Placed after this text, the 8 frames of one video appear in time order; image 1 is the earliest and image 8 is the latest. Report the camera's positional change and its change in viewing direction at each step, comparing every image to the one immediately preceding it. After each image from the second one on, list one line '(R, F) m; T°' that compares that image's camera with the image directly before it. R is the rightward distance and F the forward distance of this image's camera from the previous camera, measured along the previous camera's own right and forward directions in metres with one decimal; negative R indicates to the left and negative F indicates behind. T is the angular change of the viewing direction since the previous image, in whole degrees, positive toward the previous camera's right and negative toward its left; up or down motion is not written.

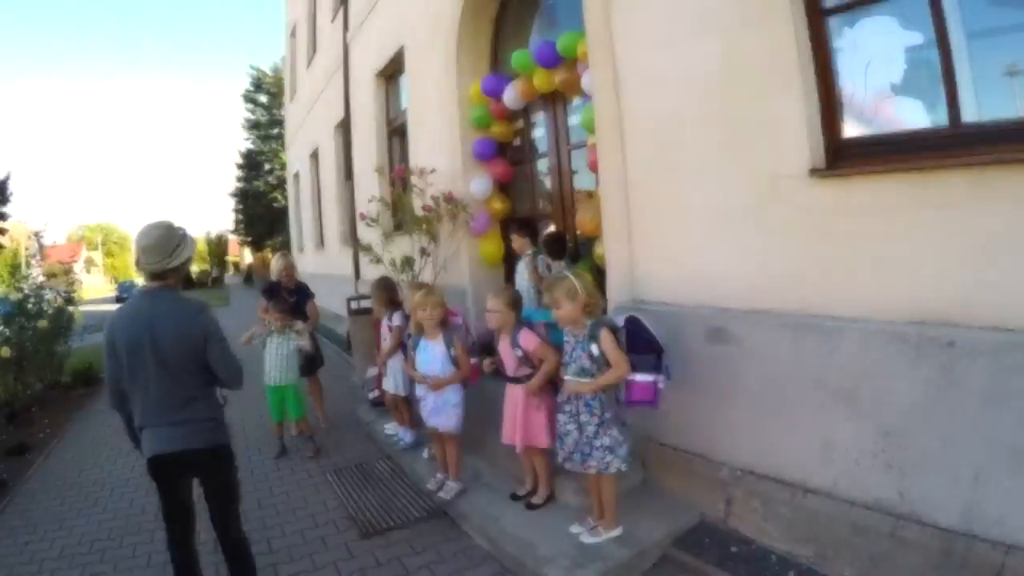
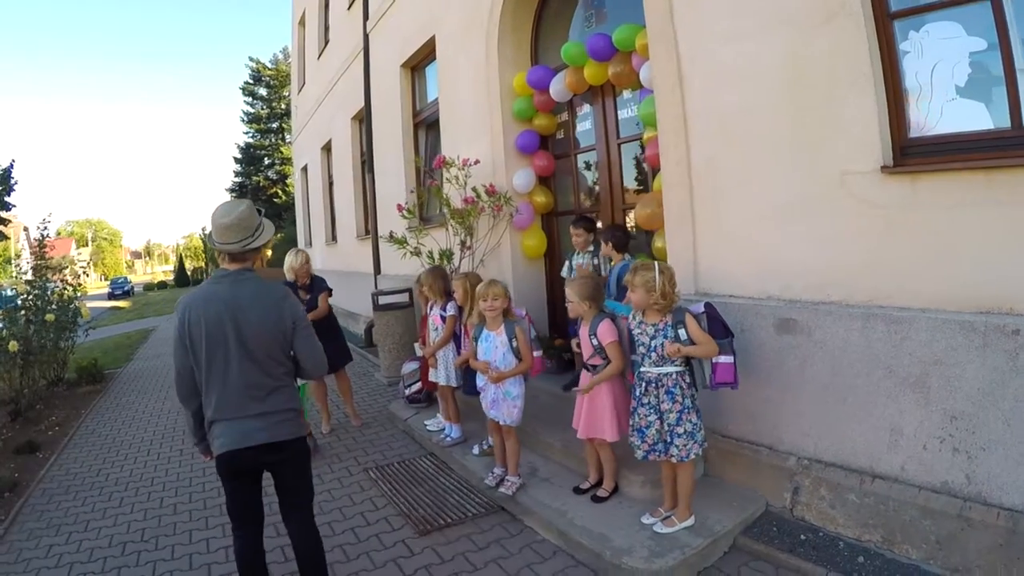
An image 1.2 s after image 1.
(-0.6, 0.0) m; +4°
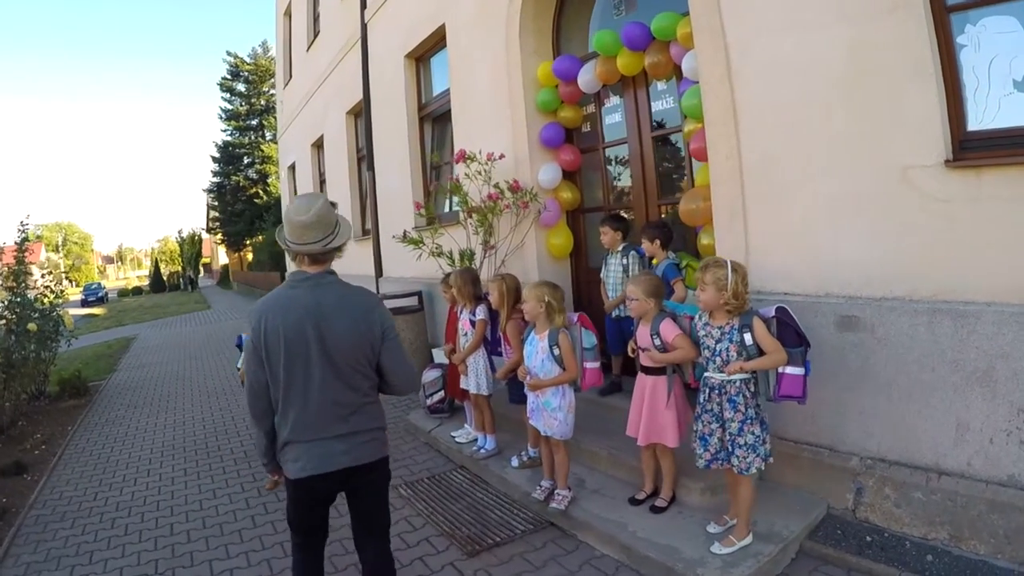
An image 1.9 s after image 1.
(-0.5, +0.2) m; +4°
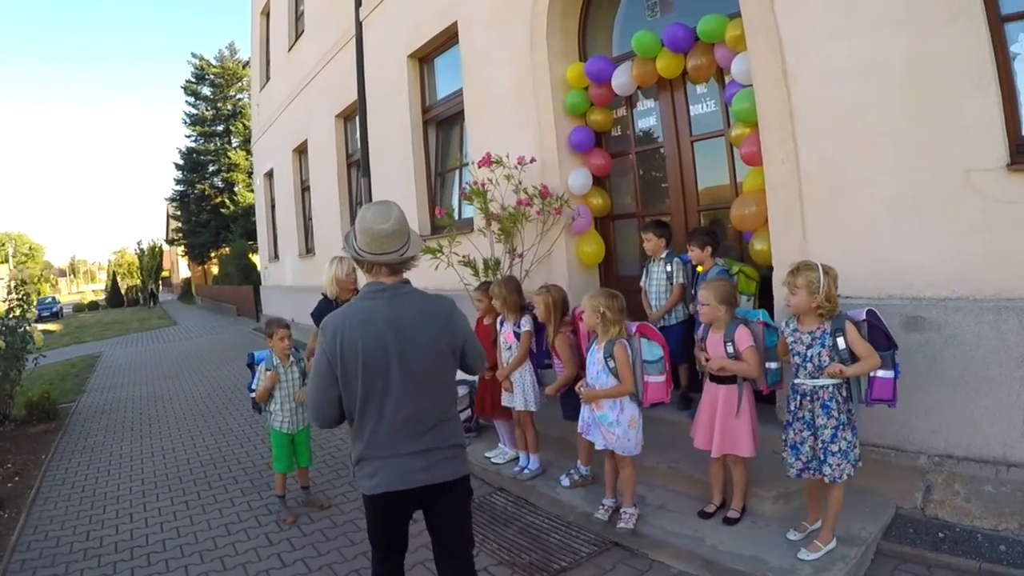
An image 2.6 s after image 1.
(-0.8, +0.2) m; +7°
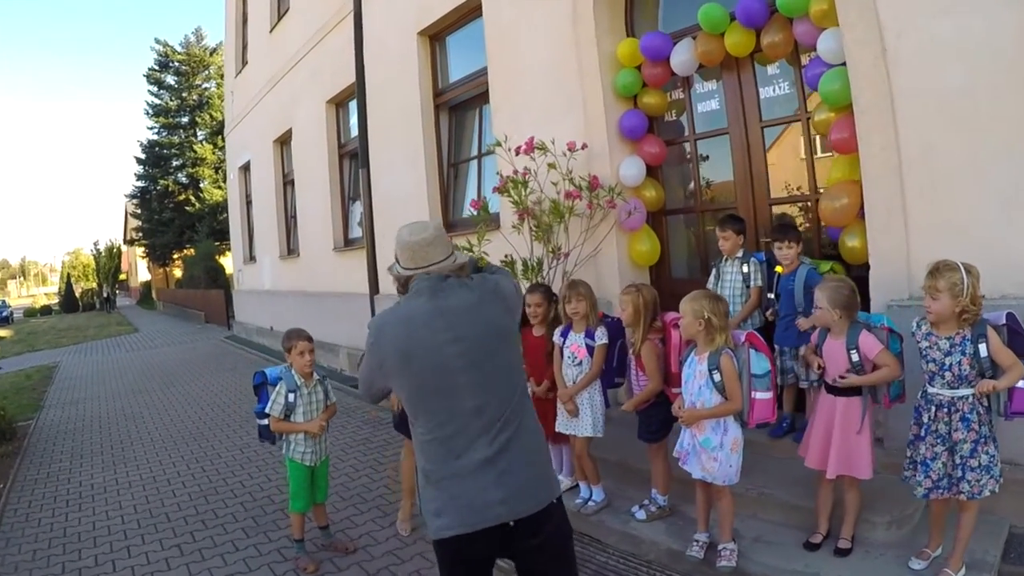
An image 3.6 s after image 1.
(-0.6, +0.6) m; +5°
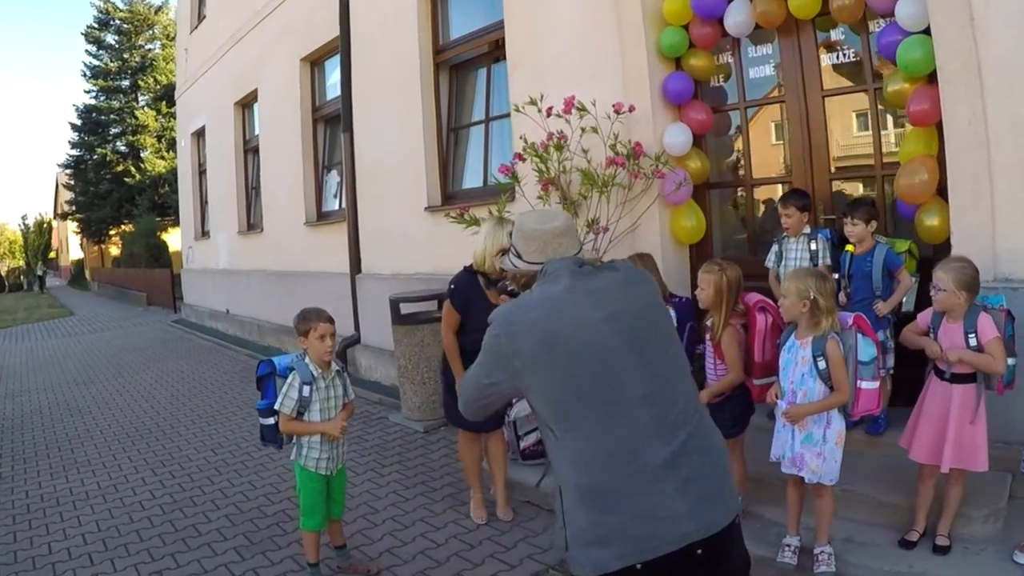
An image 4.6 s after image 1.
(-0.6, +0.5) m; +6°
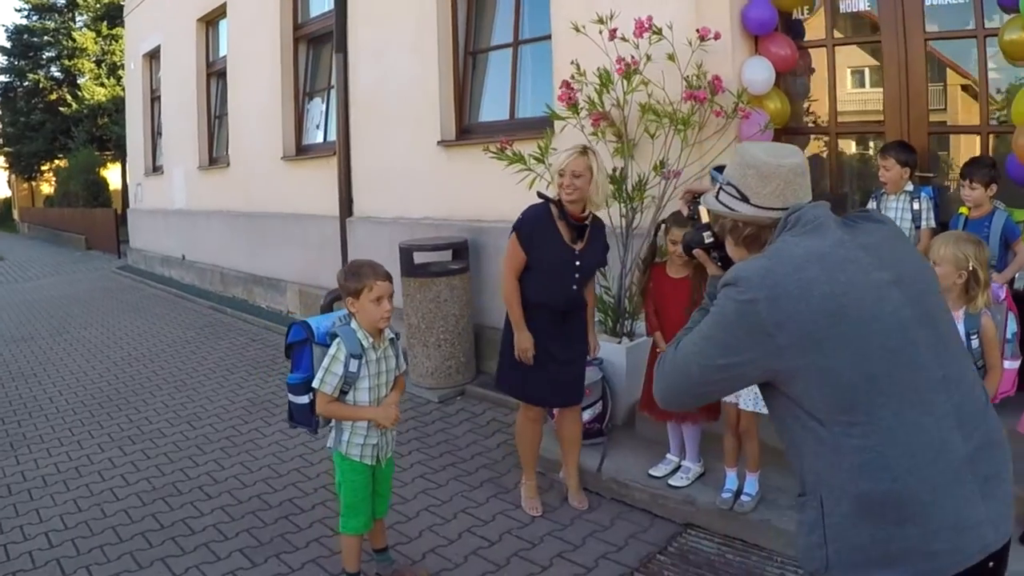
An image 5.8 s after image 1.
(-0.5, +0.6) m; +5°
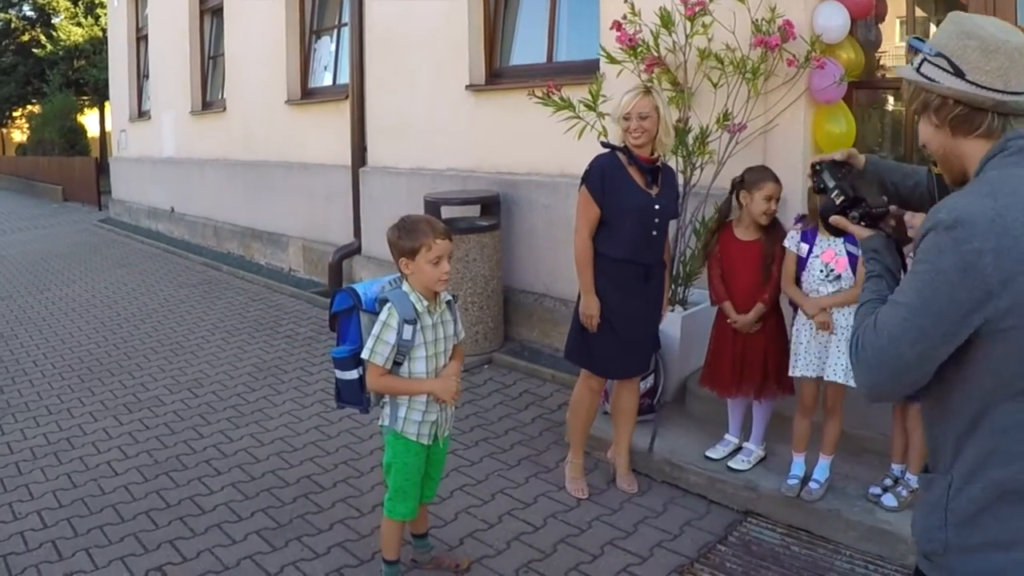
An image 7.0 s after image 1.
(-0.3, +0.3) m; +2°
